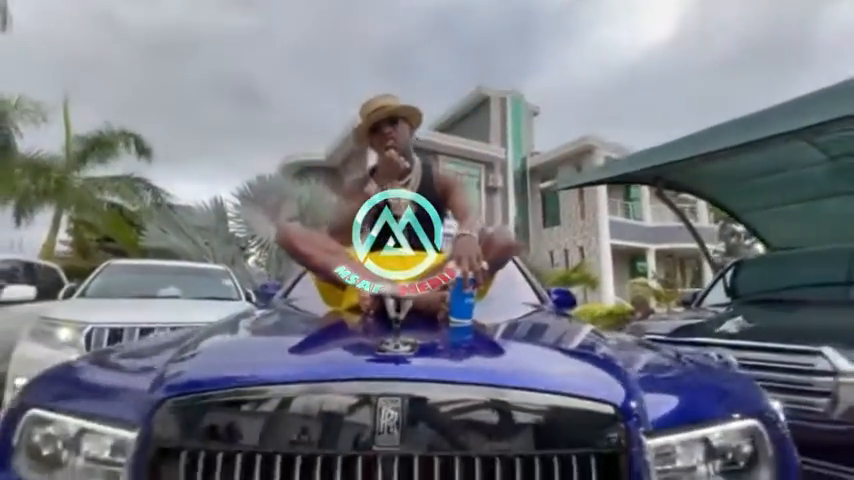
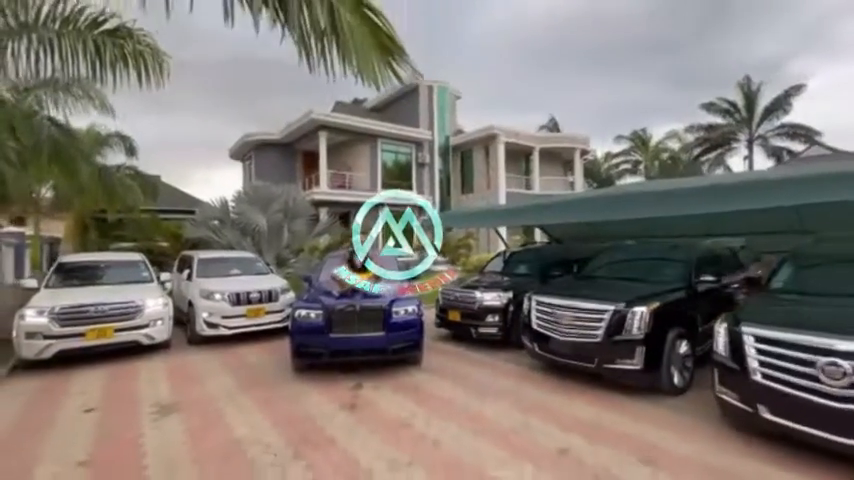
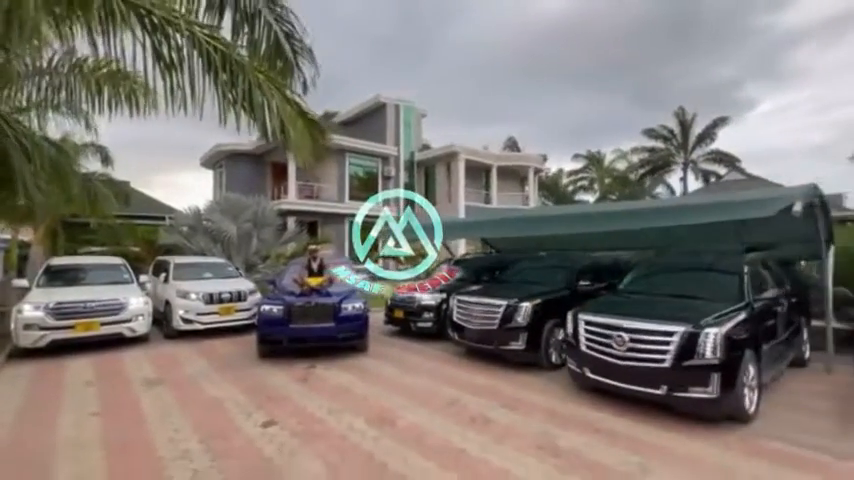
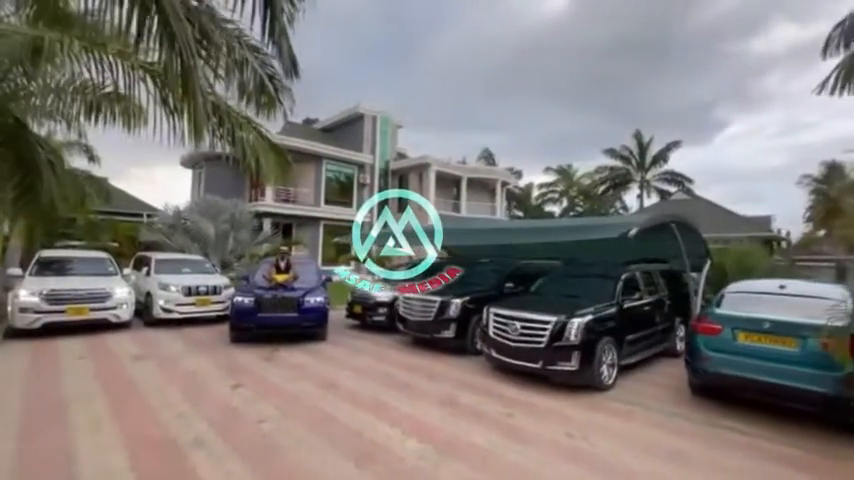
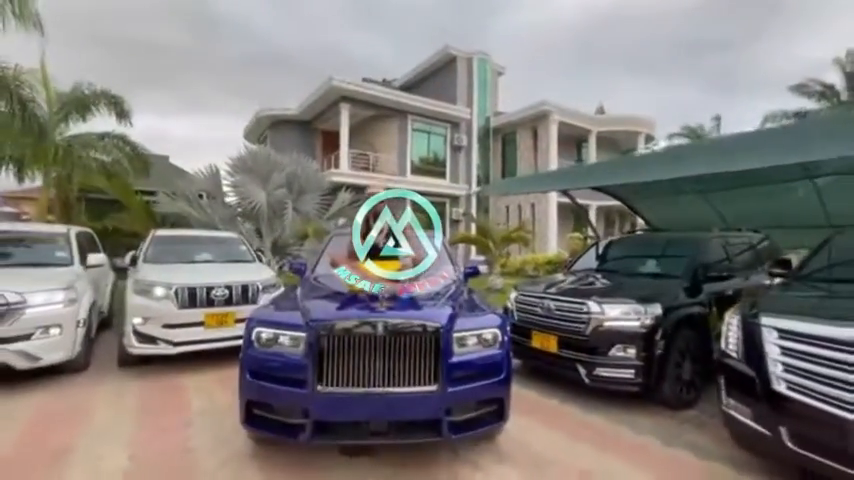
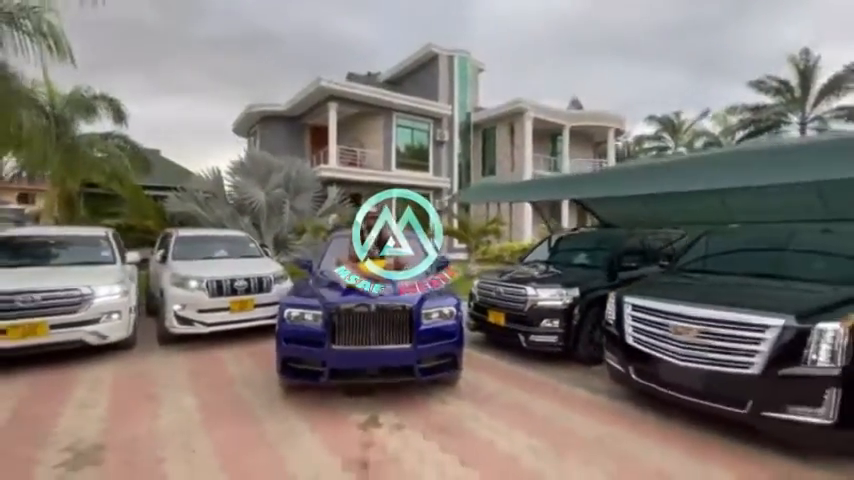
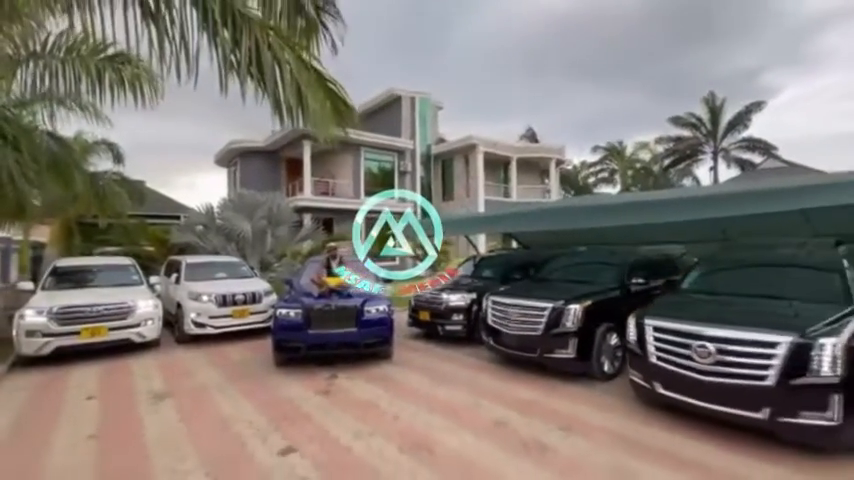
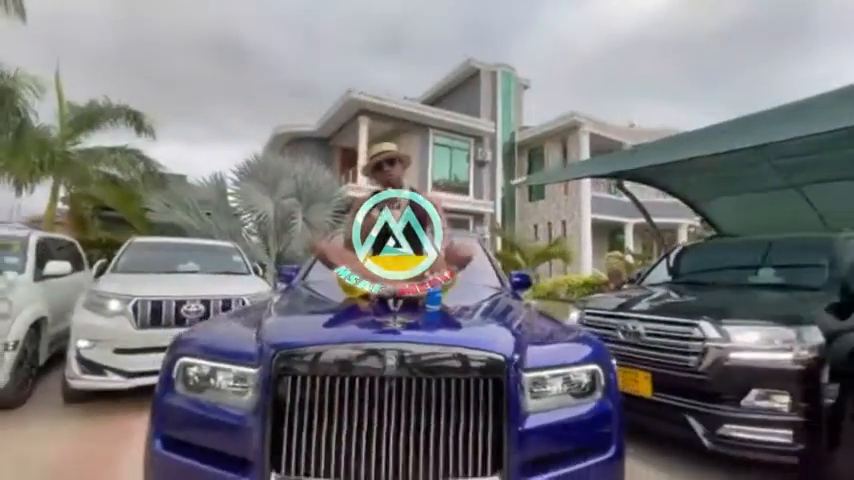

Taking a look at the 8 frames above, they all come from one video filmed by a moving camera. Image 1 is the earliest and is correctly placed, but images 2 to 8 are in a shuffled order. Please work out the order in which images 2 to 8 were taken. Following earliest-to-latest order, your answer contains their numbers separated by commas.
8, 5, 6, 2, 7, 3, 4
